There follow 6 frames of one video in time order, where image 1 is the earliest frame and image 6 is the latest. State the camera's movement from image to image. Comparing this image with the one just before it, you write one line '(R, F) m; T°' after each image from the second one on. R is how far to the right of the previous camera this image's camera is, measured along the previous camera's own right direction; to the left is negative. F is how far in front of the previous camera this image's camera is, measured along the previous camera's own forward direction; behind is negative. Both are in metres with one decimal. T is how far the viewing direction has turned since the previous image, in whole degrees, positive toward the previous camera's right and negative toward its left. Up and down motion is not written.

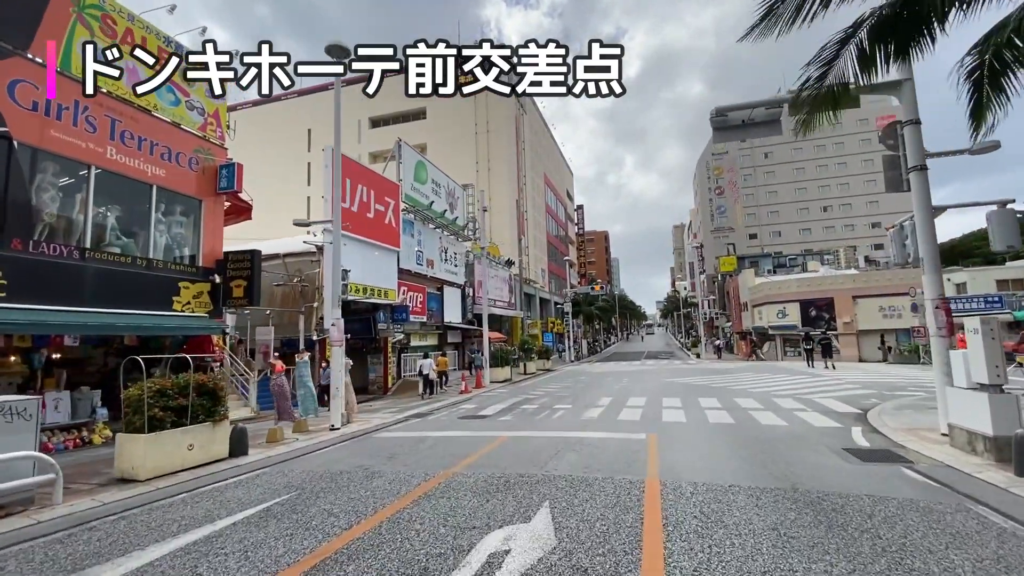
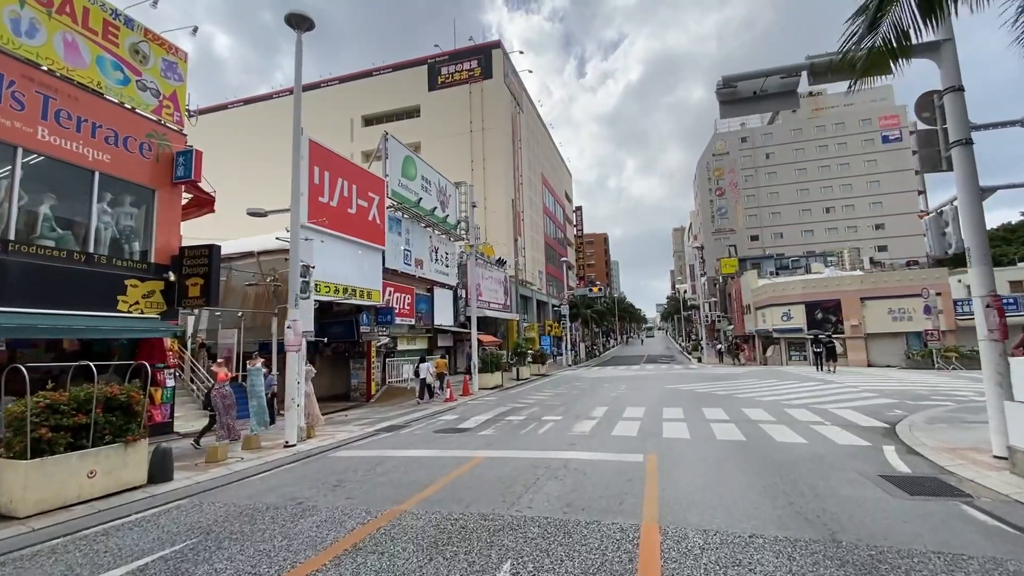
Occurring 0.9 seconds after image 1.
(+0.4, +1.3) m; 0°
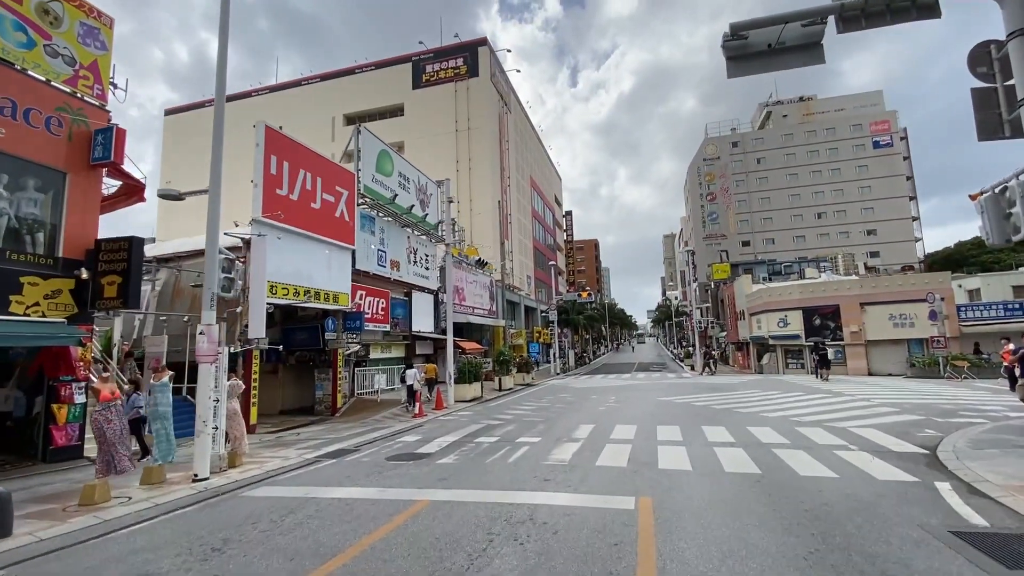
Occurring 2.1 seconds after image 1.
(+0.5, +1.7) m; +1°
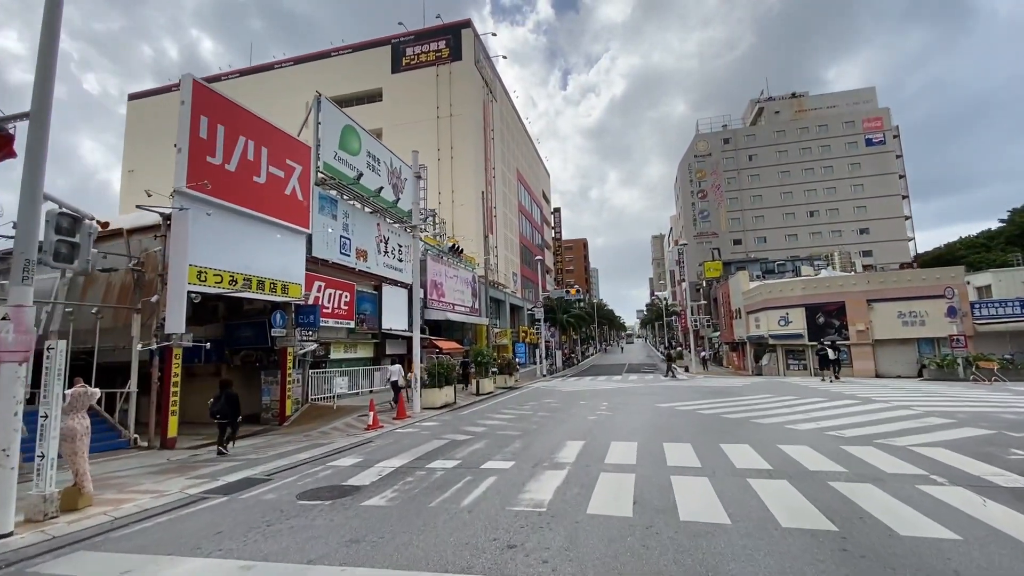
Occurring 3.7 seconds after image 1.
(+0.4, +2.4) m; +1°
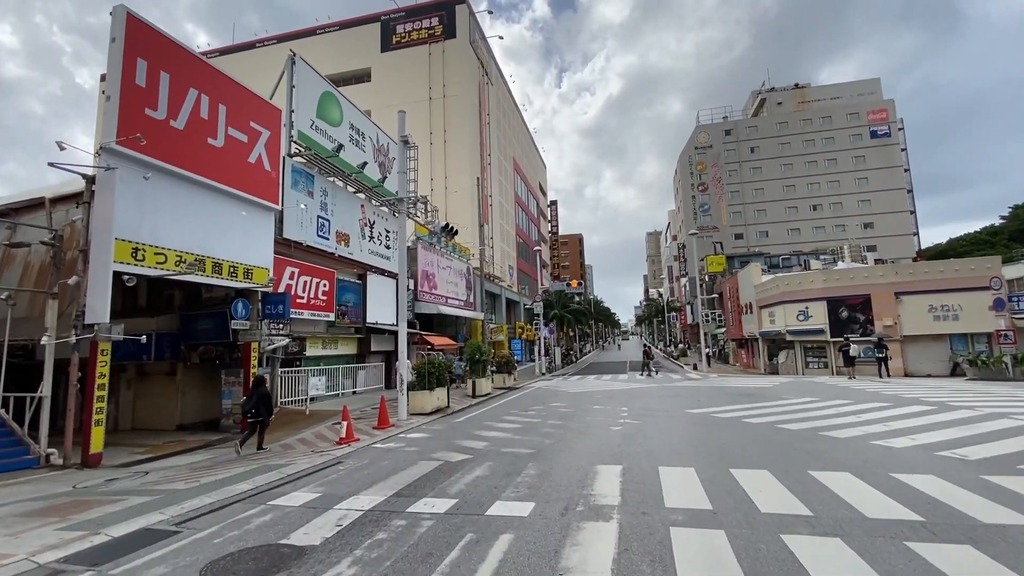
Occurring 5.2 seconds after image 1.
(-0.3, +2.4) m; +1°
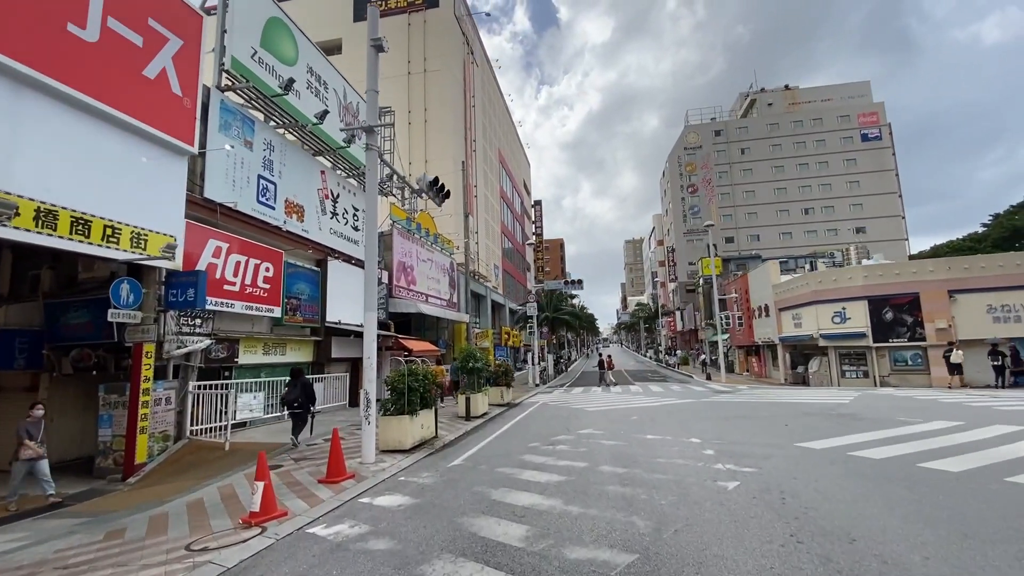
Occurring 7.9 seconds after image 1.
(-0.9, +4.3) m; +3°
